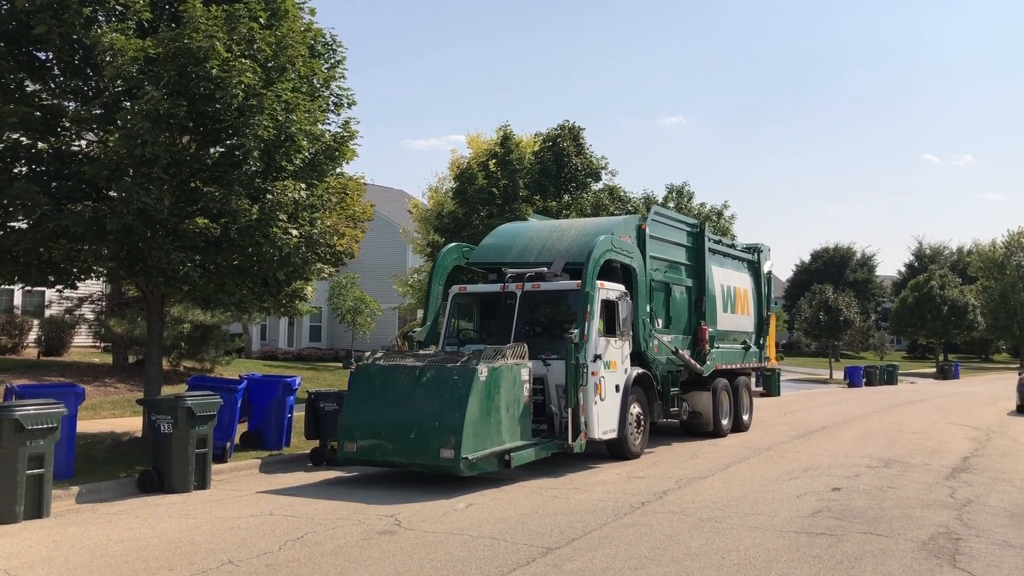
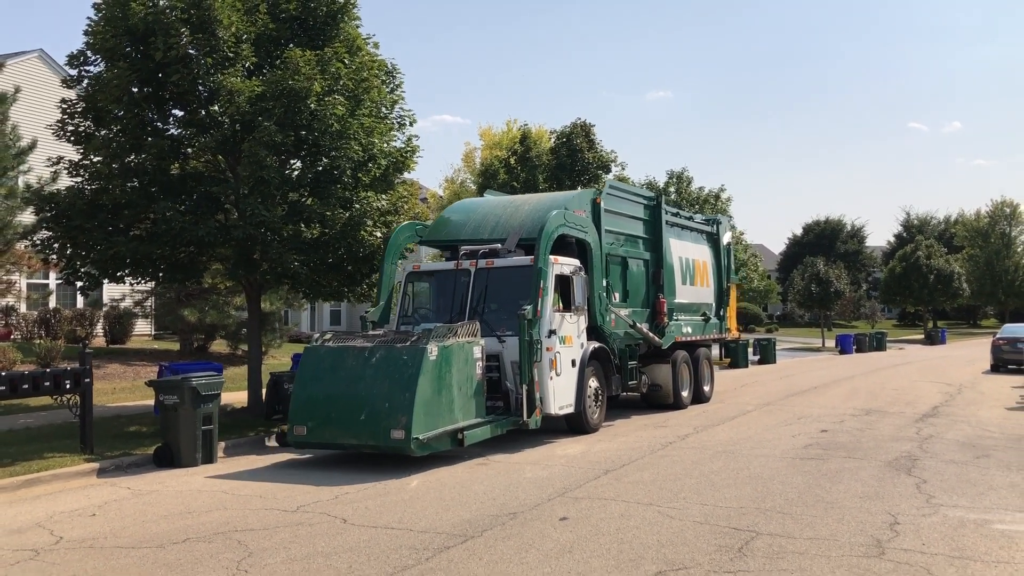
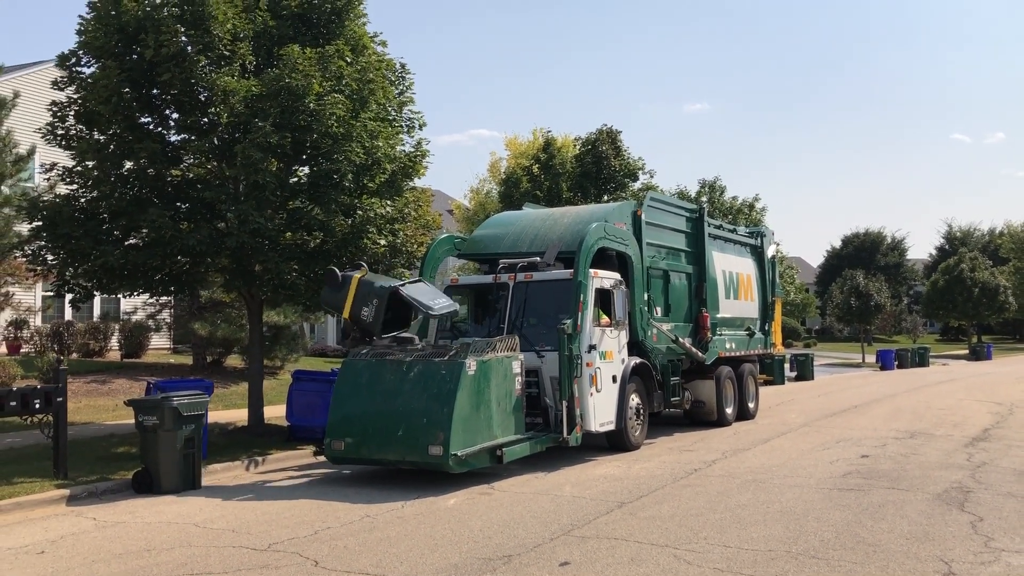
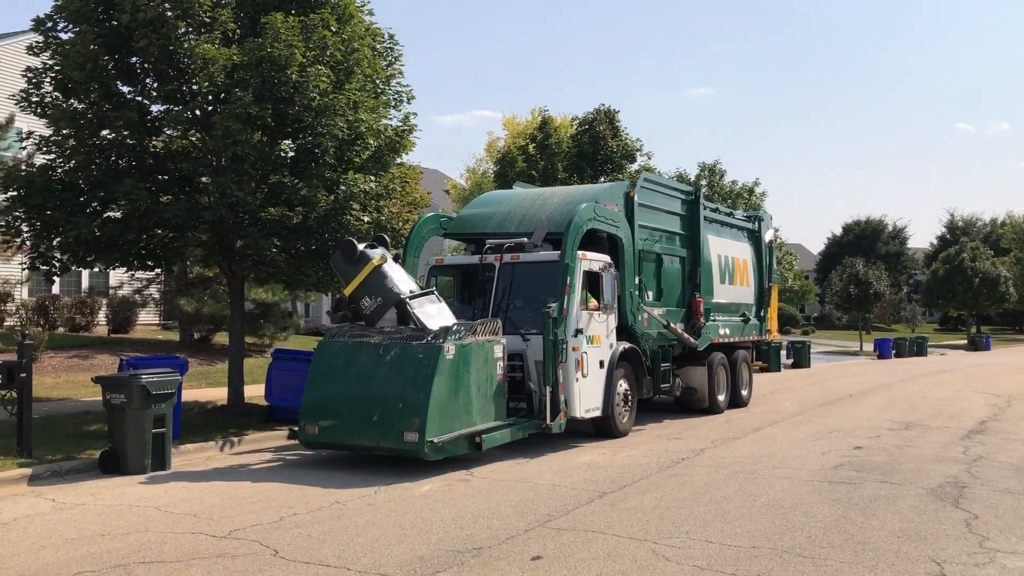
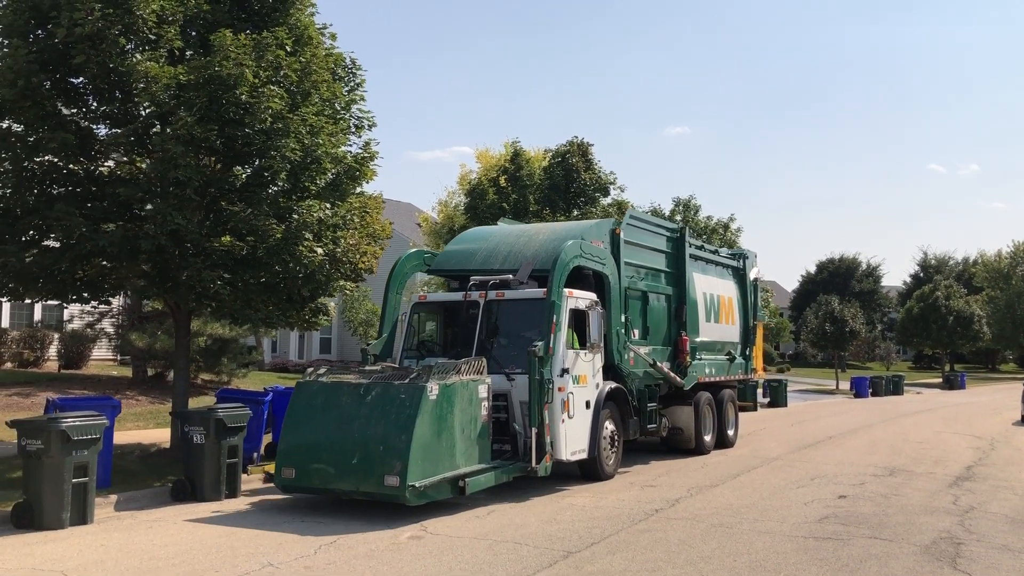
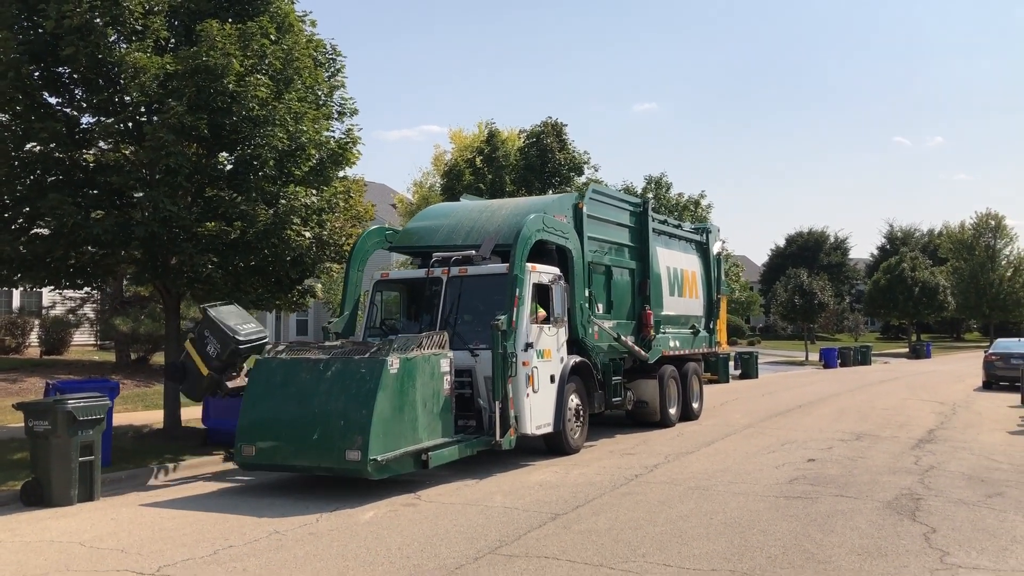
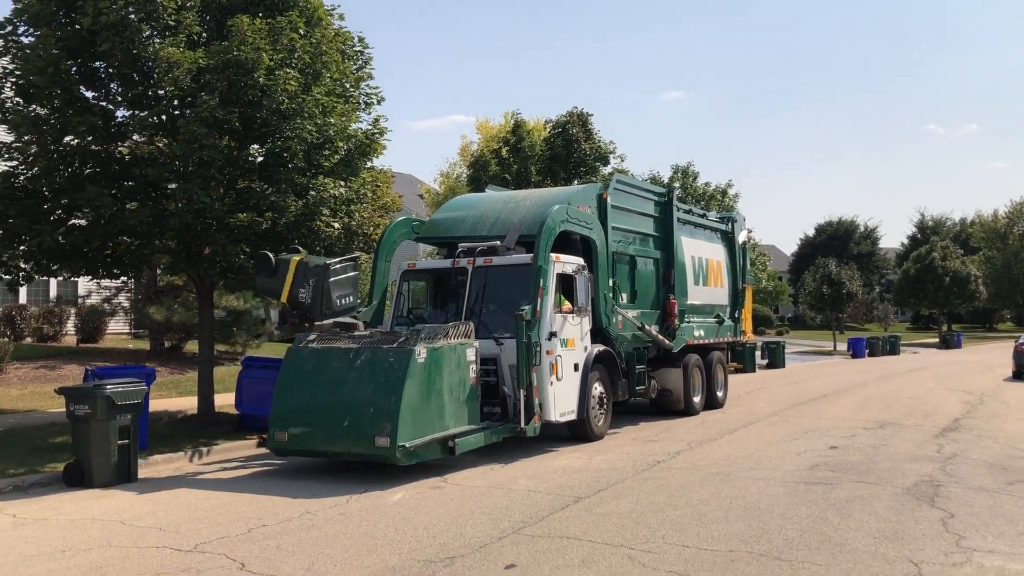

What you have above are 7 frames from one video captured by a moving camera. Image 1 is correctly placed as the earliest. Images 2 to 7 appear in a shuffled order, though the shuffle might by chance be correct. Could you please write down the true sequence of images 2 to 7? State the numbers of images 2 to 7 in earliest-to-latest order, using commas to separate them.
5, 6, 7, 4, 3, 2
